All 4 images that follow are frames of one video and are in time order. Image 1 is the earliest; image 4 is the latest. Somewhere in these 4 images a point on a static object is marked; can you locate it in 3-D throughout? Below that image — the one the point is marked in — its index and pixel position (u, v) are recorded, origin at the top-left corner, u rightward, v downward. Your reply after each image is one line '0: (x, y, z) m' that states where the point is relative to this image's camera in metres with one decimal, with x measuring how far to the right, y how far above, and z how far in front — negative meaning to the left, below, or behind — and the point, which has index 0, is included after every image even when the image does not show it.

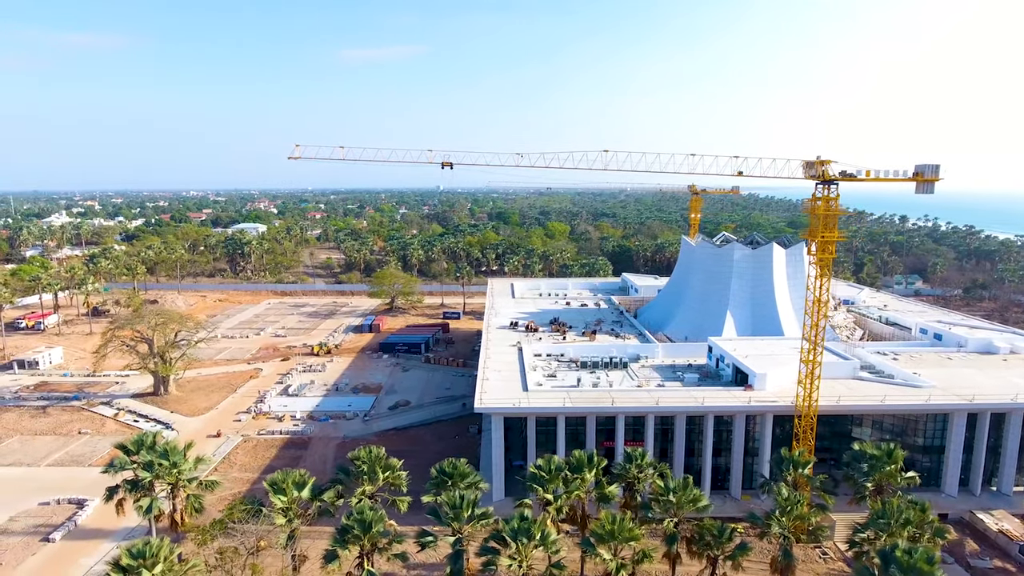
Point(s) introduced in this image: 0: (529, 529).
0: (+0.5, -7.7, +19.6) m
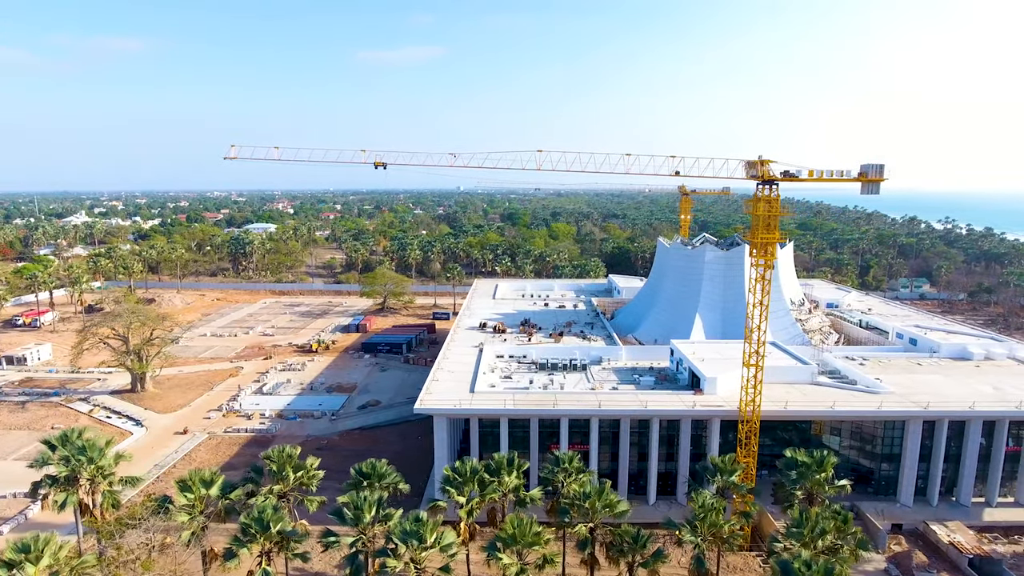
0: (-2.9, -7.7, +19.4) m
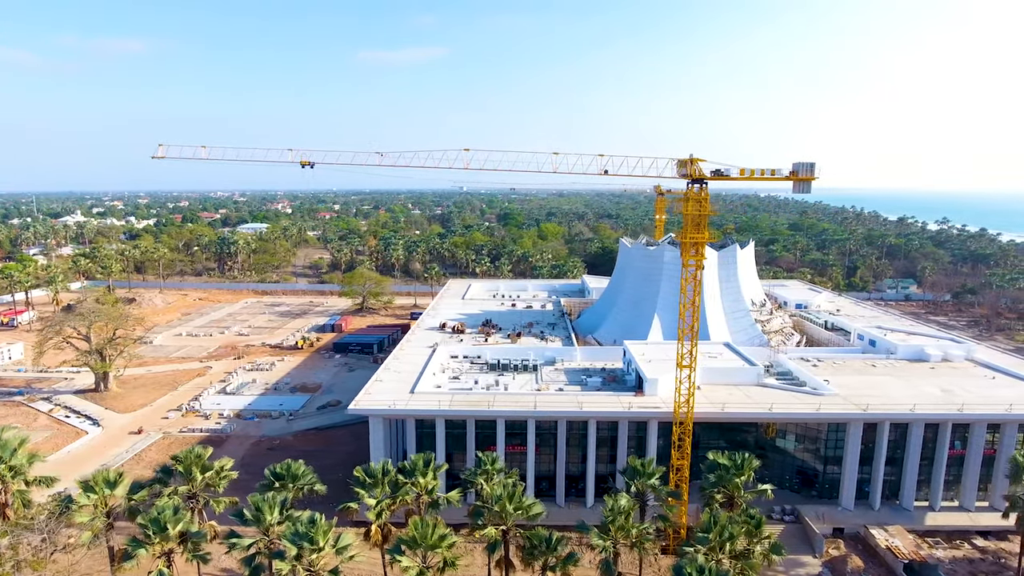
0: (-6.3, -7.7, +19.3) m
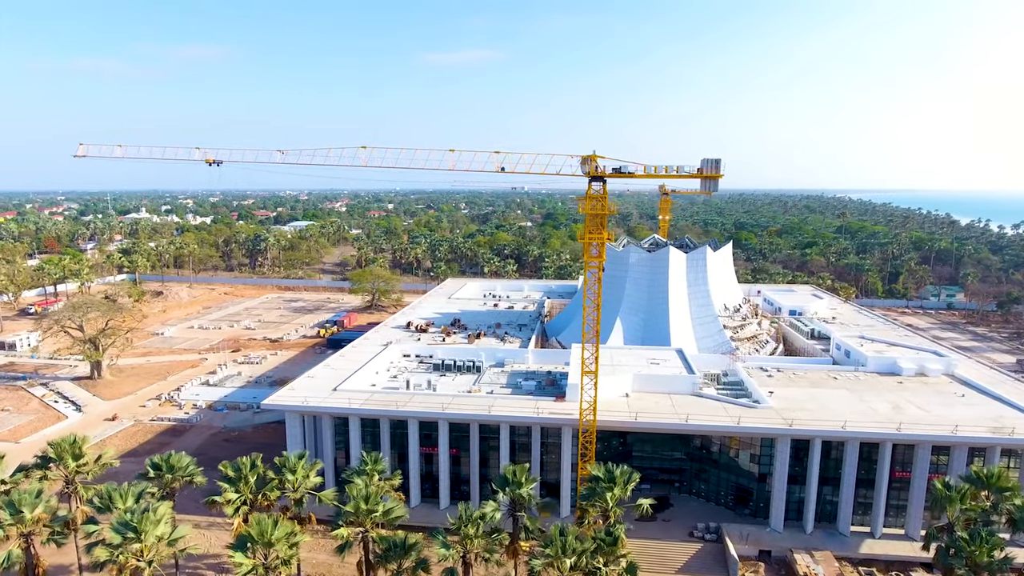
0: (-11.8, -7.5, +19.5) m
